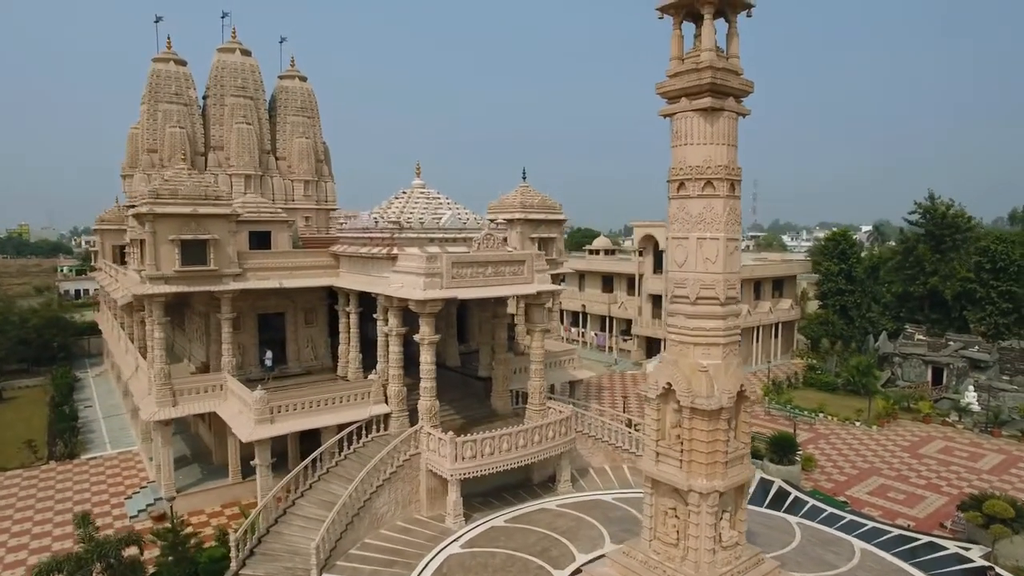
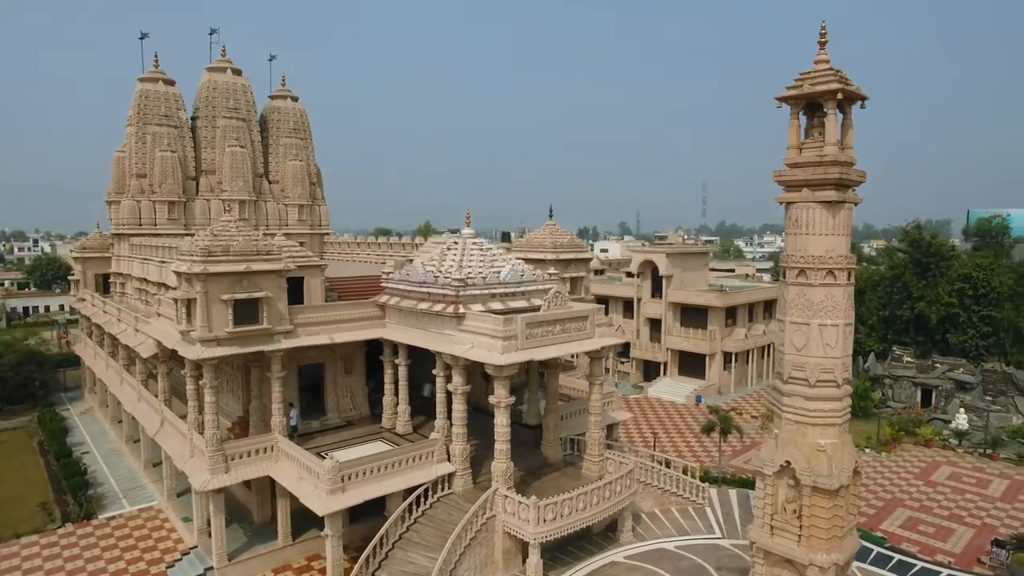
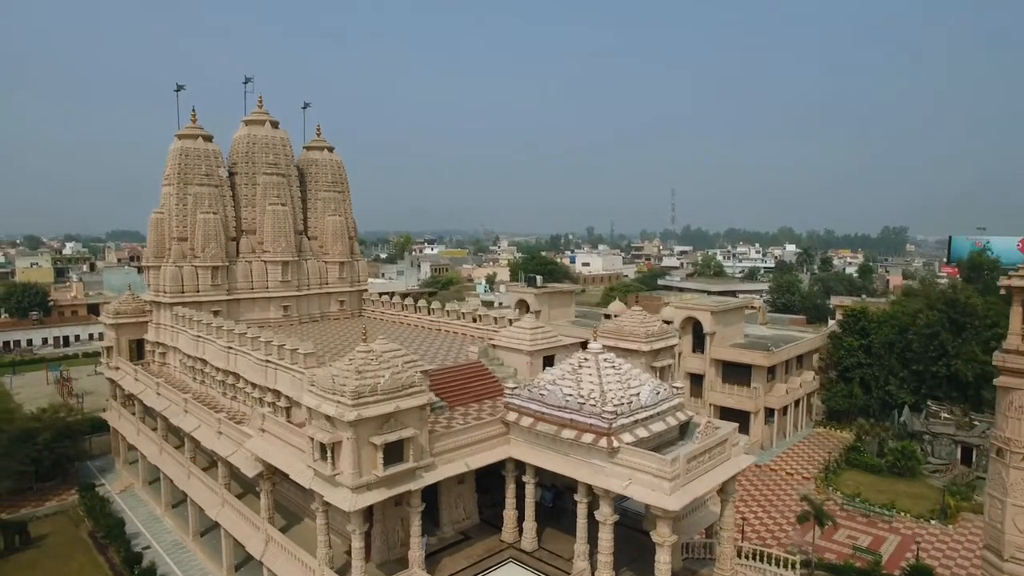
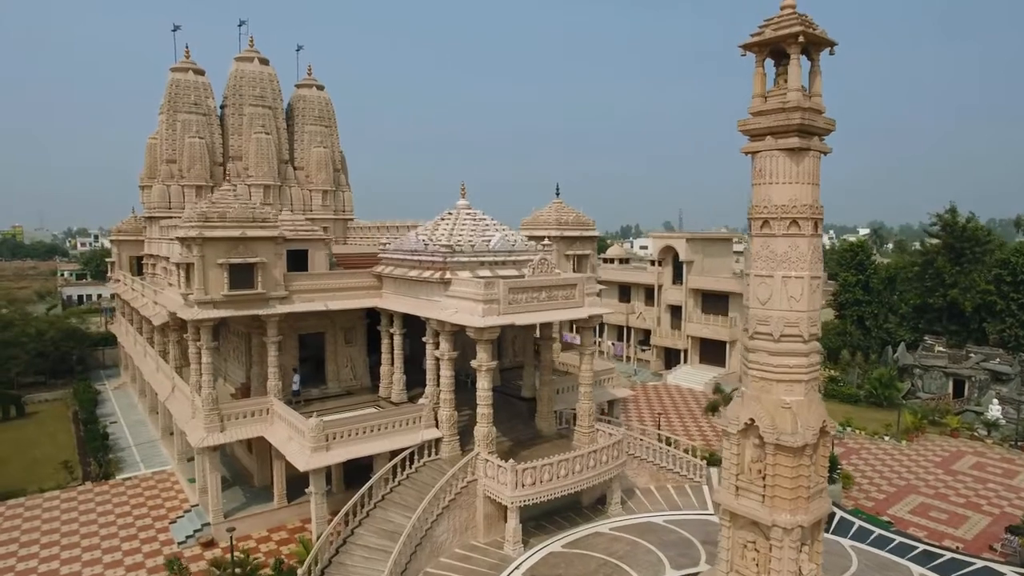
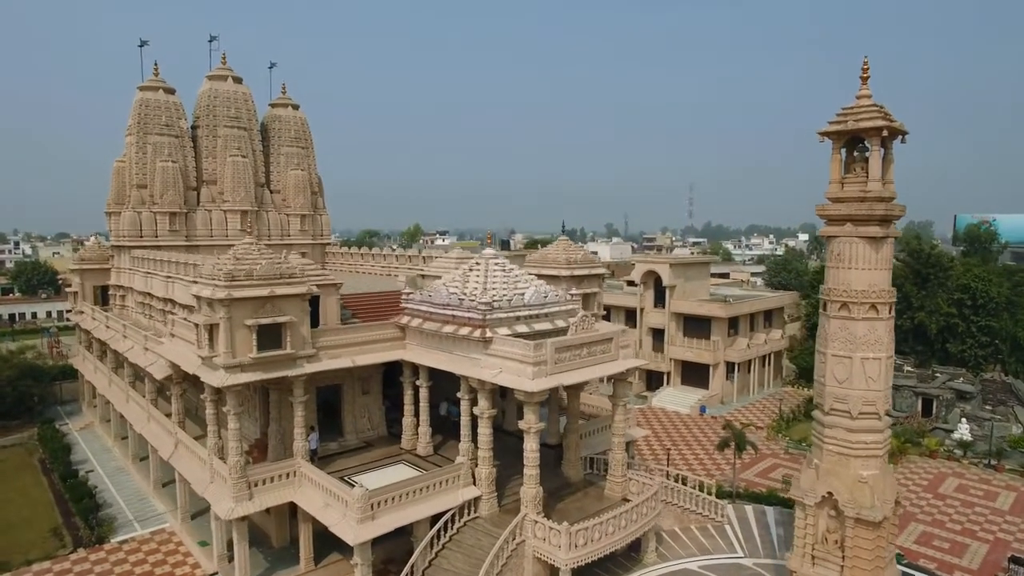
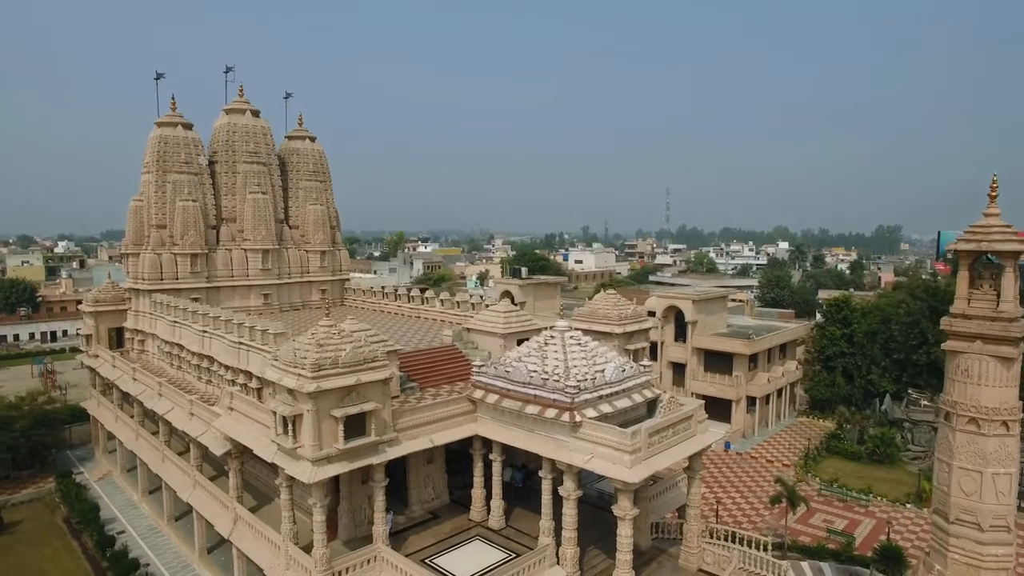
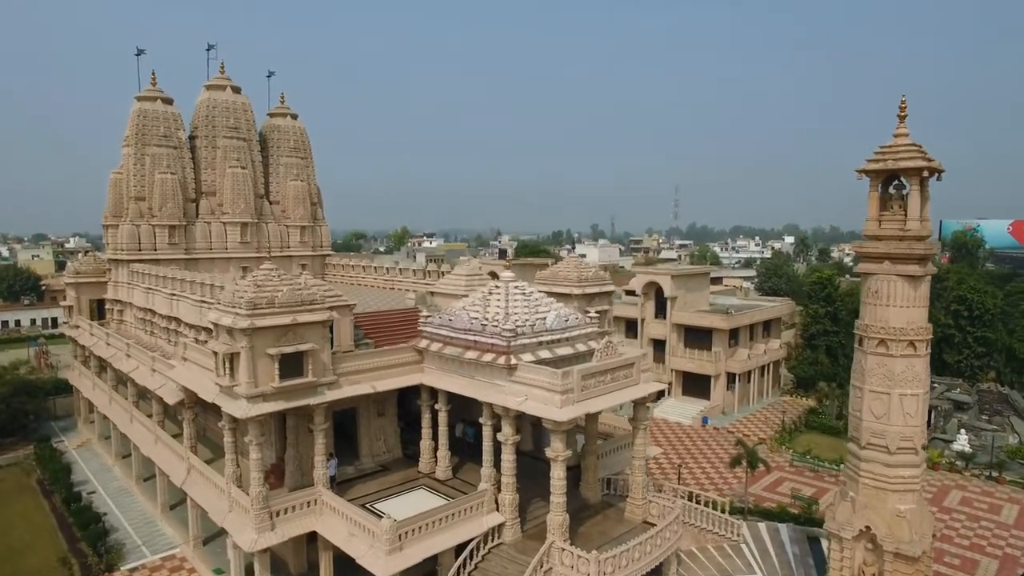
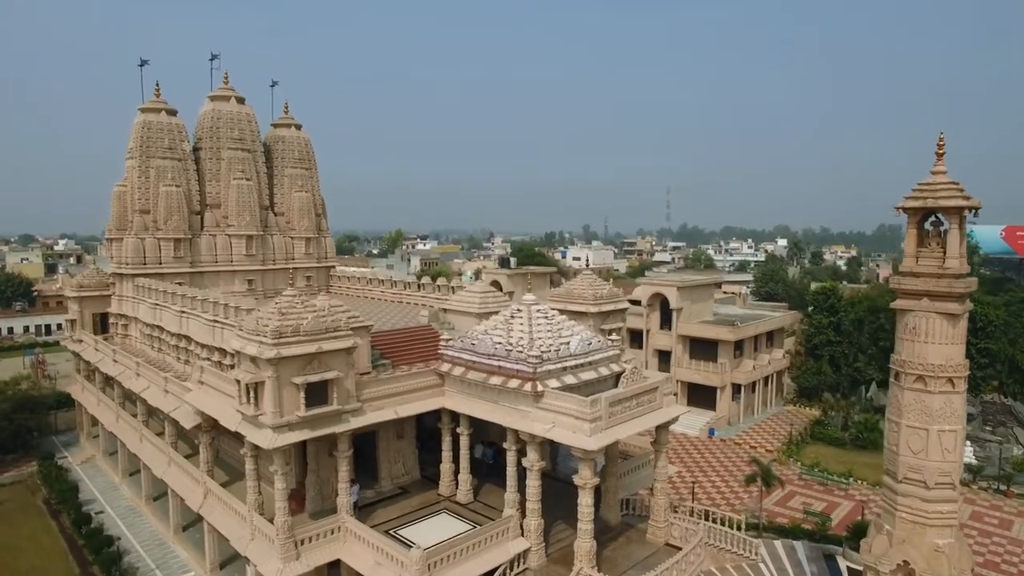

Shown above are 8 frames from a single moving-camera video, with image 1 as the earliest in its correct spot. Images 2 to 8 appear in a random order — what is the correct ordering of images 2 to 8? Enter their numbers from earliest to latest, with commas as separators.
4, 2, 5, 7, 8, 6, 3
